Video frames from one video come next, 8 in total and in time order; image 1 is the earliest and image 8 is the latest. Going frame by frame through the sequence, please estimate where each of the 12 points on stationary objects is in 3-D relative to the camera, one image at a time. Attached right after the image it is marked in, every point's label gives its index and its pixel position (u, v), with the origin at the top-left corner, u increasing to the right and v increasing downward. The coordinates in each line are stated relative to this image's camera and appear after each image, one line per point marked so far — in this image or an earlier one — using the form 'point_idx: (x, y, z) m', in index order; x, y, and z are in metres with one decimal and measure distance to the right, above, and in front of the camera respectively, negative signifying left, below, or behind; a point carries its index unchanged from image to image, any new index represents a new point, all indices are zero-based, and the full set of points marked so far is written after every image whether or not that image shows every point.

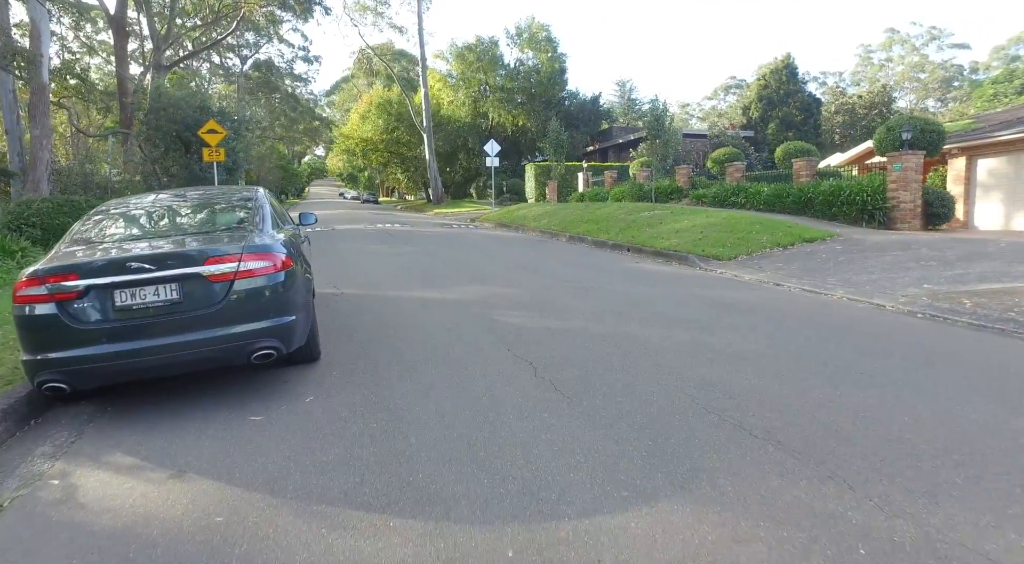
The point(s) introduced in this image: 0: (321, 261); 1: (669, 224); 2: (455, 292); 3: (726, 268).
0: (-3.9, +0.4, +14.4) m
1: (+4.2, +1.5, +17.9) m
2: (-0.7, -0.2, +9.2) m
3: (+4.0, +0.2, +12.5) m
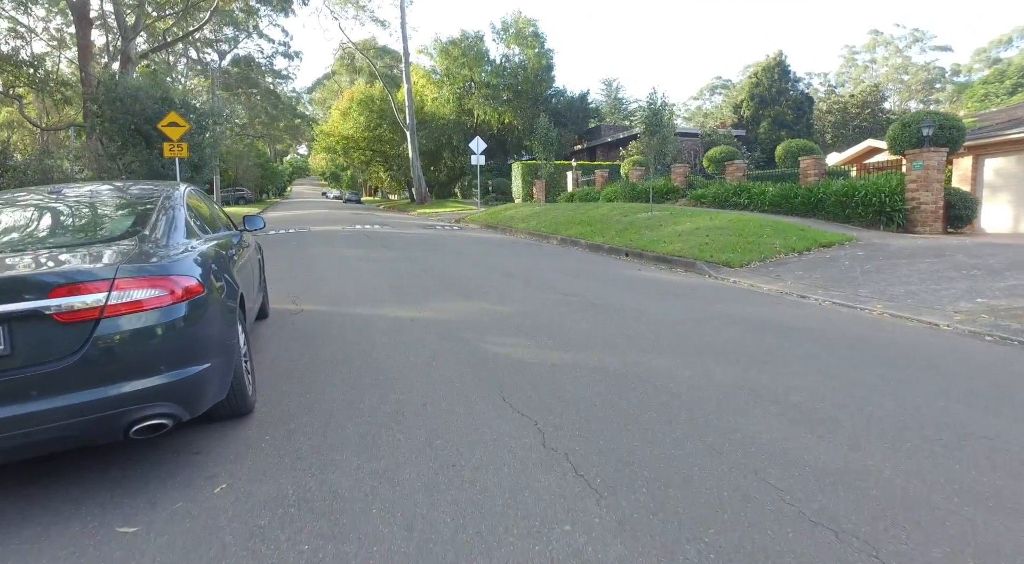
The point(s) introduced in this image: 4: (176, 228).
0: (-4.1, +0.2, +13.0) m
1: (+3.9, +1.3, +16.7) m
2: (-0.9, -0.3, +7.9) m
3: (+3.8, +0.1, +11.3) m
4: (-2.2, +0.3, +4.3) m
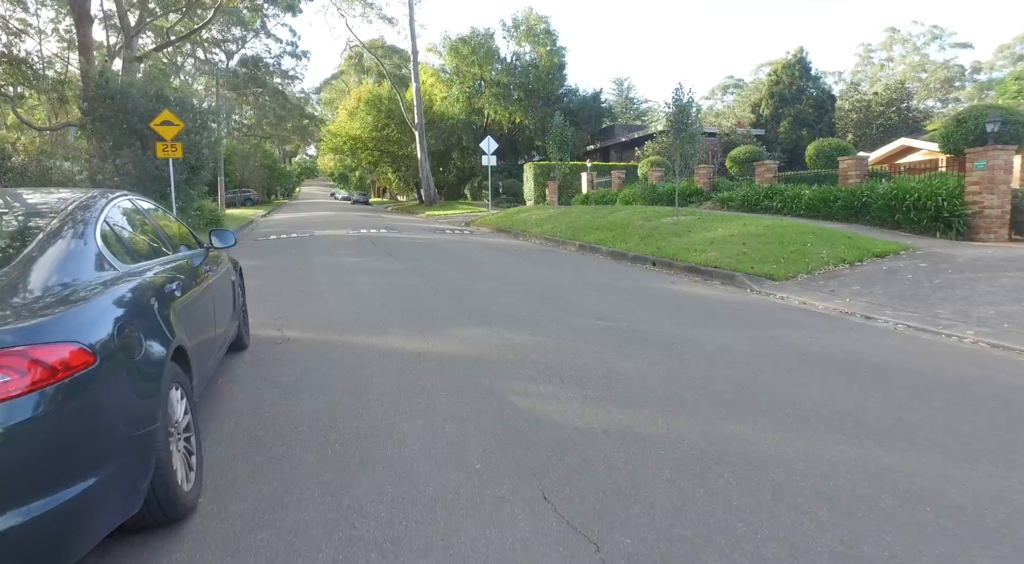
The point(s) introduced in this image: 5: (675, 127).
0: (-3.8, 0.0, +11.8) m
1: (+4.3, +1.1, +15.4) m
2: (-0.6, -0.6, +6.7) m
3: (+4.1, -0.1, +10.0) m
4: (-2.0, +0.1, +3.1) m
5: (+4.7, +4.4, +19.0) m
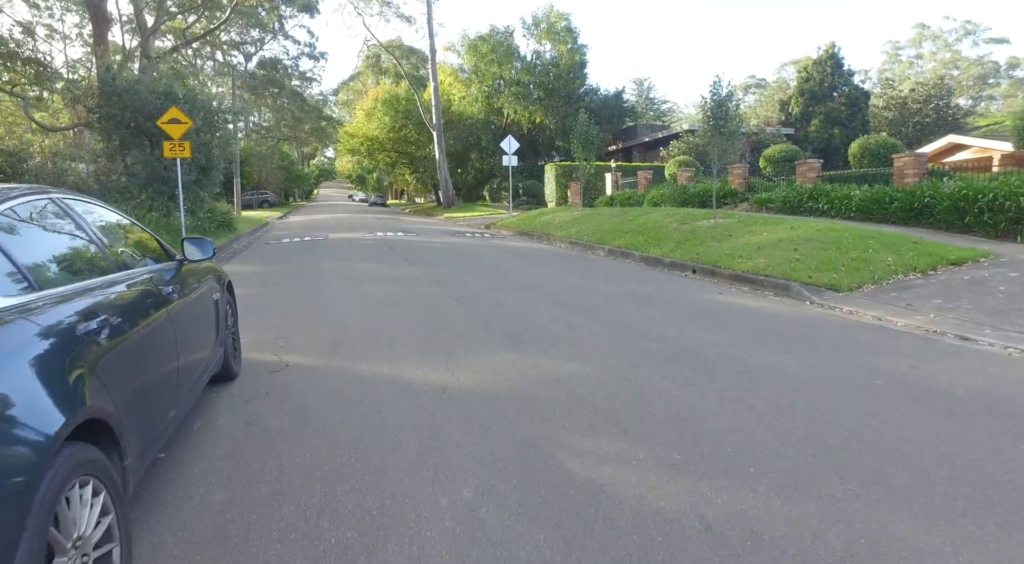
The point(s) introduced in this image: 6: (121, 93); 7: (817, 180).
0: (-3.4, -0.1, +10.8) m
1: (+4.8, +0.9, +14.2) m
2: (-0.3, -0.7, +5.6) m
3: (+4.5, -0.3, +8.8) m
4: (-1.7, 0.0, +2.1) m
5: (+5.3, +4.2, +17.8) m
6: (-11.4, +5.5, +19.9) m
7: (+8.0, +2.7, +17.8) m
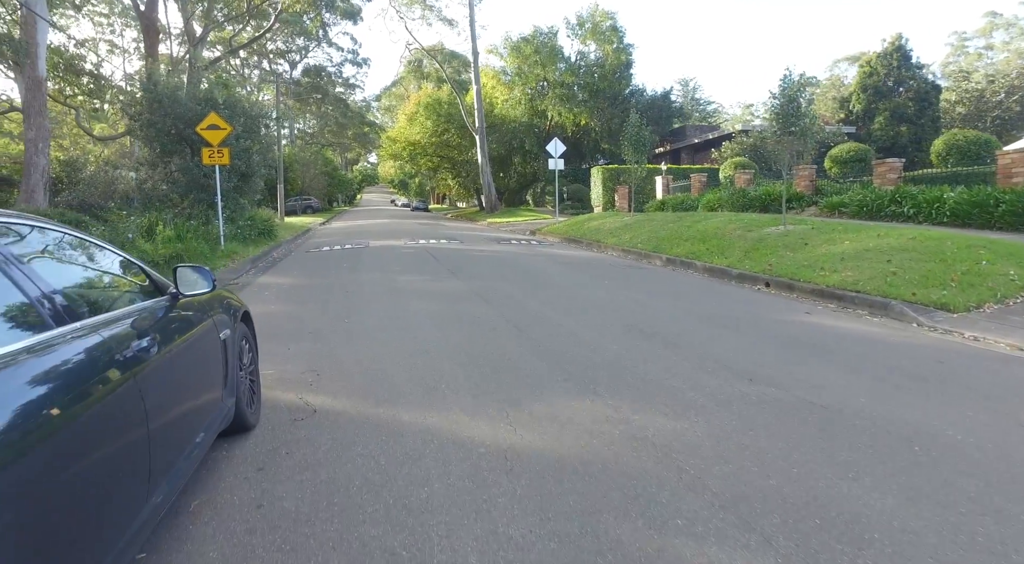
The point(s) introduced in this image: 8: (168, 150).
0: (-2.6, -0.4, +9.9) m
1: (+5.8, +0.6, +12.8) m
2: (+0.2, -0.9, +4.5) m
3: (+5.2, -0.5, +7.4) m
4: (-1.4, -0.2, +1.1) m
5: (+6.5, +3.9, +16.4) m
6: (-10.1, +5.2, +19.5) m
7: (+9.2, +2.4, +16.3) m
8: (-10.1, +3.9, +19.9) m
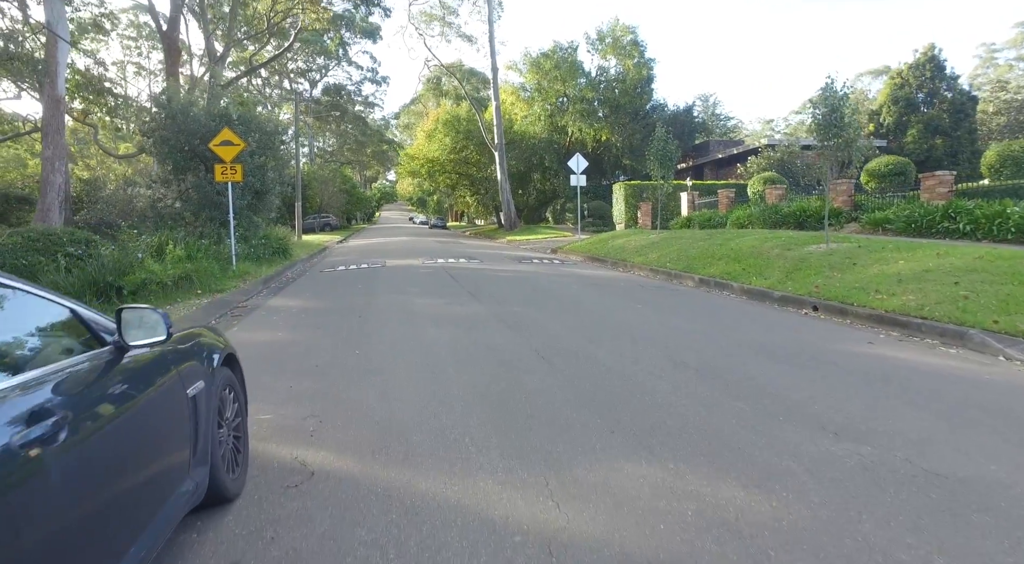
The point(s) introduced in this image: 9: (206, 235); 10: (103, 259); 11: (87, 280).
0: (-2.2, -0.7, +9.1) m
1: (+6.2, +0.2, +11.8) m
2: (+0.4, -1.1, +3.6) m
3: (+5.5, -0.8, +6.4) m
4: (-1.3, -0.3, +0.3) m
5: (+7.1, +3.5, +15.5) m
6: (-9.4, +4.6, +19.0) m
7: (+9.7, +1.9, +15.2) m
8: (-9.5, +3.3, +19.4) m
9: (-8.9, +1.4, +19.6) m
10: (-8.1, +0.5, +13.6) m
11: (-8.2, +0.1, +13.2) m
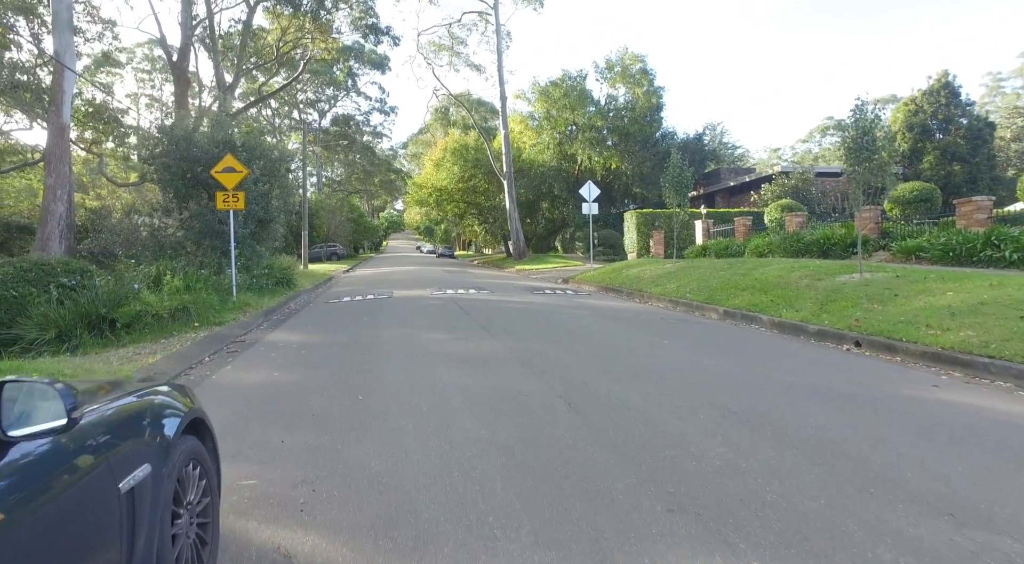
0: (-2.0, -1.2, +8.3) m
1: (+6.5, -0.3, +10.9) m
2: (+0.6, -1.3, +2.7) m
3: (+5.7, -1.1, +5.5) m
4: (-1.2, -0.4, -0.5) m
5: (+7.4, +2.8, +14.7) m
6: (-9.1, +3.8, +18.5) m
7: (+10.0, +1.3, +14.4) m
8: (-9.1, +2.4, +18.8) m
9: (-8.5, +0.5, +18.9) m
10: (-7.9, -0.1, +12.9) m
11: (-7.9, -0.5, +12.4) m
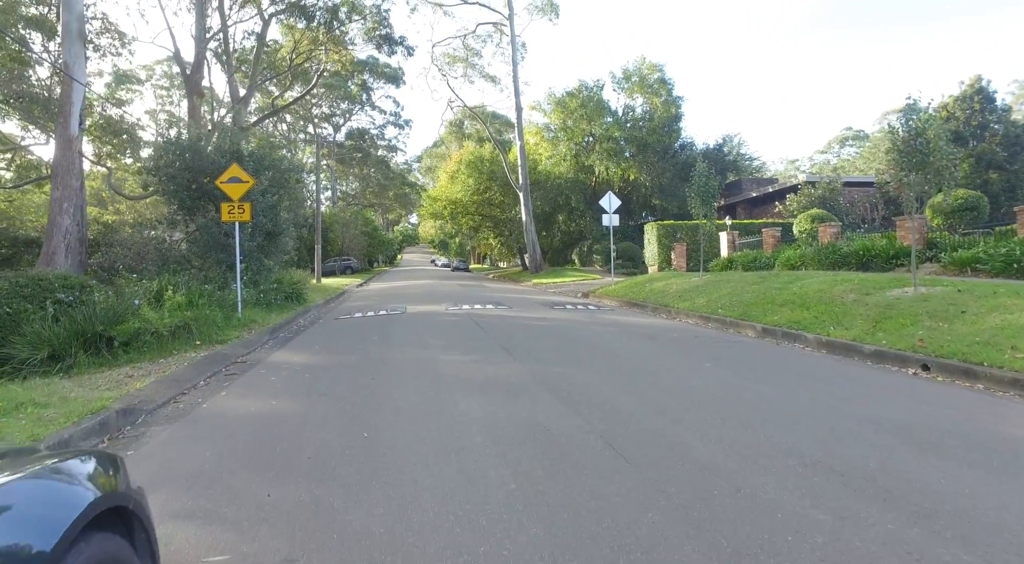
0: (-1.7, -1.3, +7.3) m
1: (+6.9, -0.5, +9.8) m
2: (+0.8, -1.4, +1.7) m
3: (+5.9, -1.2, +4.4) m
4: (-1.0, -0.4, -1.5) m
5: (+7.8, +2.5, +13.6) m
6: (-8.6, +3.4, +17.7) m
7: (+10.5, +1.0, +13.2) m
8: (-8.6, +2.0, +18.0) m
9: (-8.0, +0.1, +18.1) m
10: (-7.5, -0.4, +12.1) m
11: (-7.5, -0.8, +11.6) m
